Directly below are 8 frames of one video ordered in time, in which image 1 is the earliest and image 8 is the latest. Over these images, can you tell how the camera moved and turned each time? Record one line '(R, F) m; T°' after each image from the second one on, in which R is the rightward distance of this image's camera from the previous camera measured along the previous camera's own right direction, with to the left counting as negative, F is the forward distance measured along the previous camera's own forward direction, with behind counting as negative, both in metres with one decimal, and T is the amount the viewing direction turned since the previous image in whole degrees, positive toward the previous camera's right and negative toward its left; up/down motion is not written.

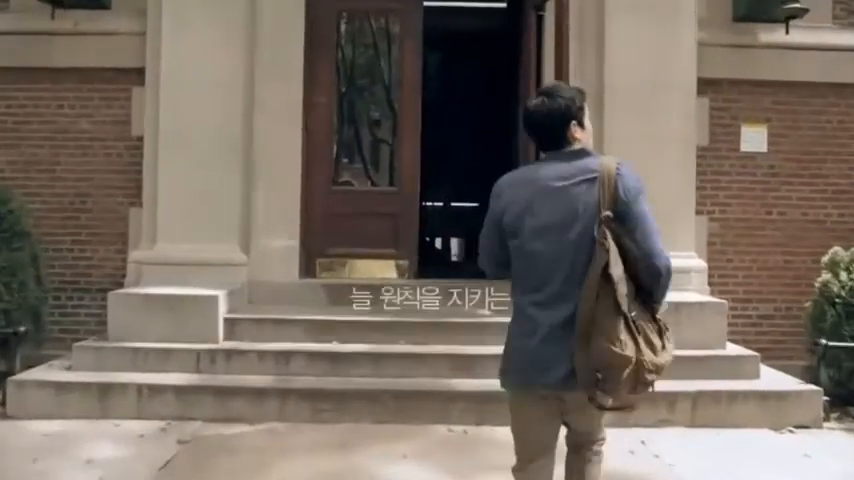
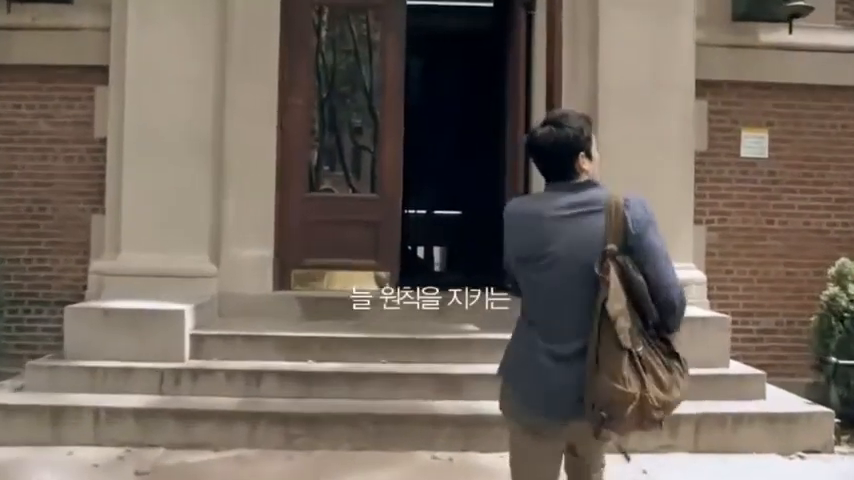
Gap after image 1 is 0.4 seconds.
(0.0, +0.5) m; +1°
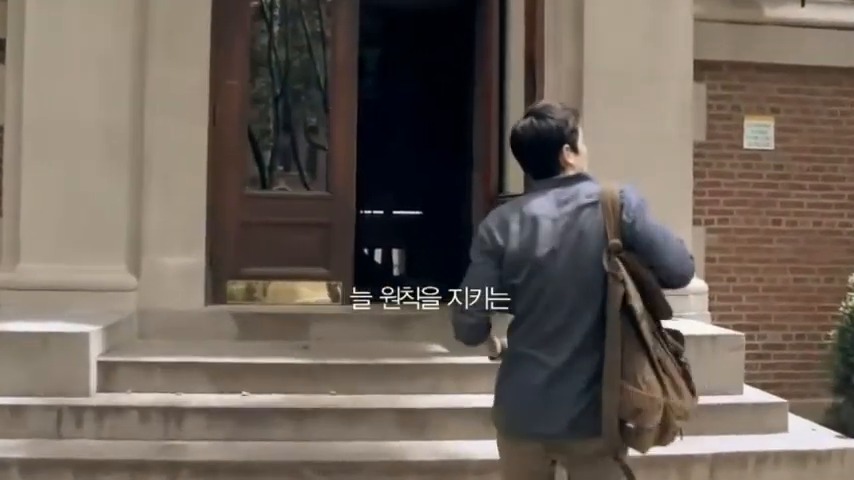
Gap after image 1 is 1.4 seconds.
(0.0, +1.1) m; +3°
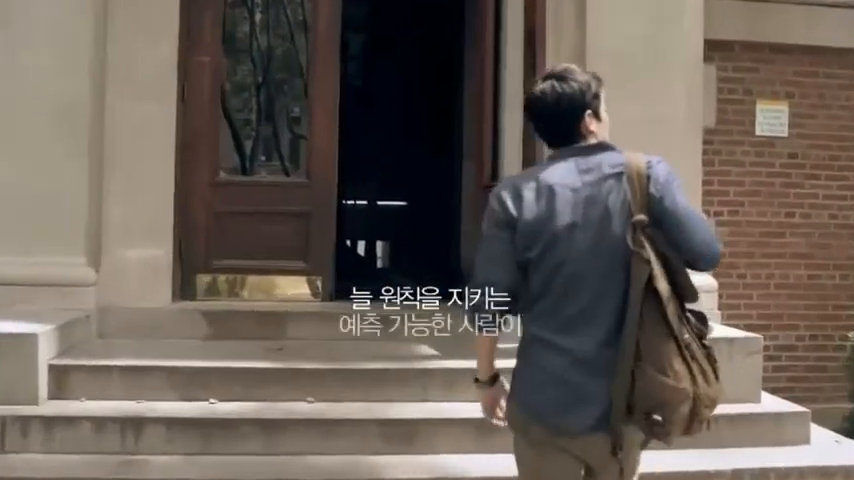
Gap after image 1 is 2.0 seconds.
(0.0, +0.5) m; +1°
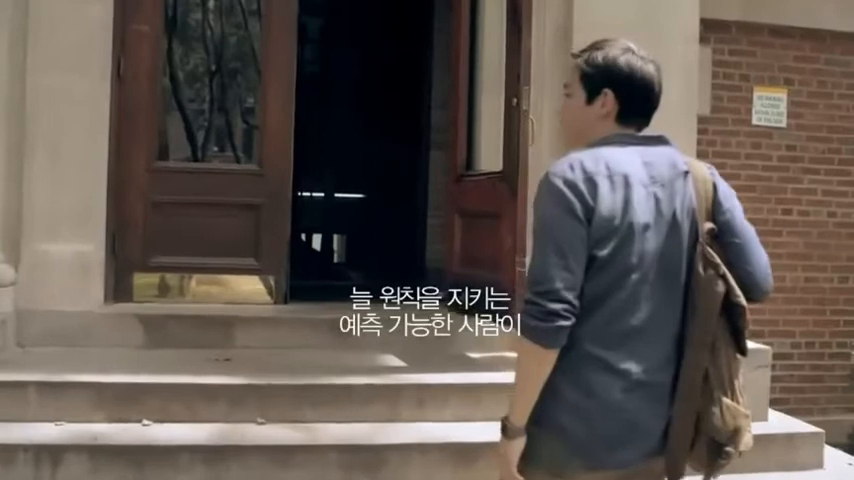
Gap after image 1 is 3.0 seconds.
(-0.1, +0.6) m; +3°
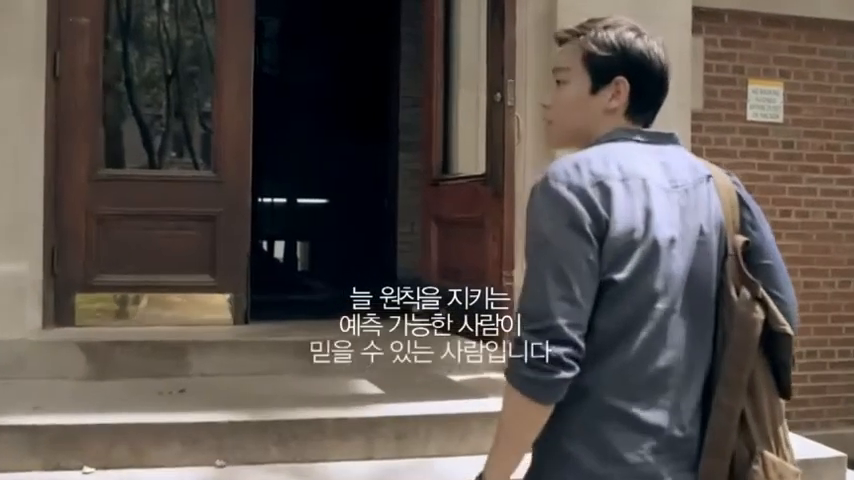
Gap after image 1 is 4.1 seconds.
(-0.1, +0.5) m; +2°
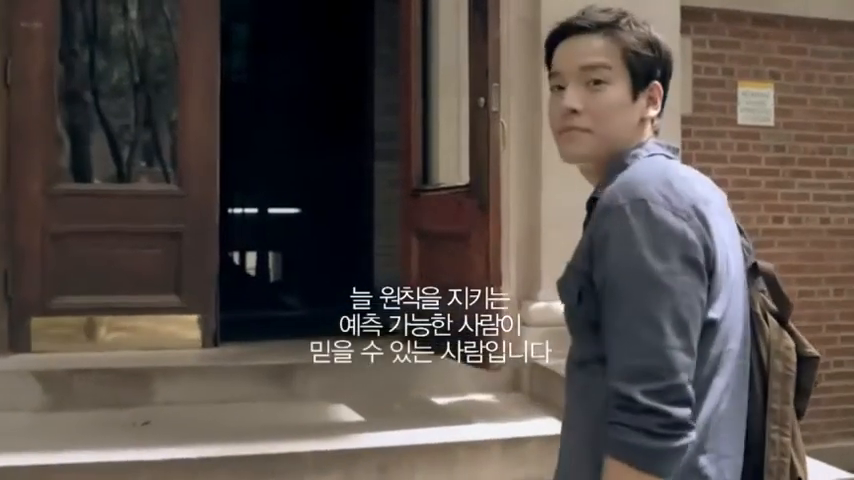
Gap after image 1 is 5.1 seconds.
(0.0, +0.3) m; +2°
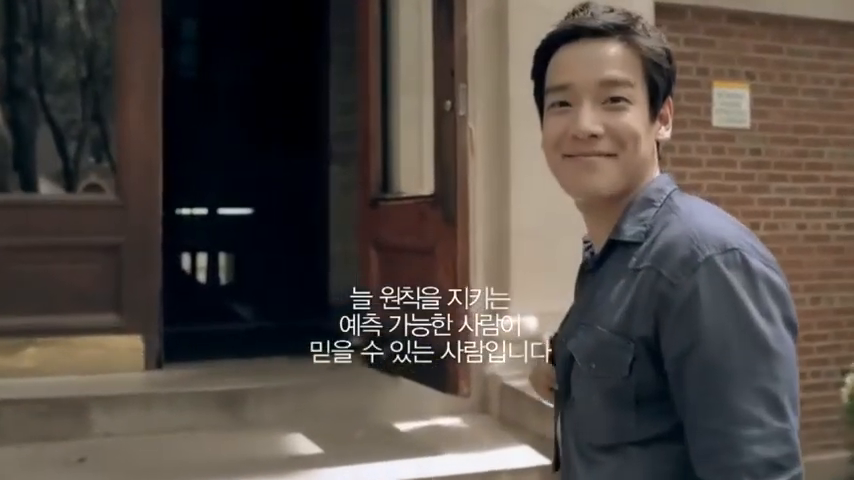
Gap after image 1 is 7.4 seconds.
(0.0, +0.3) m; +3°
